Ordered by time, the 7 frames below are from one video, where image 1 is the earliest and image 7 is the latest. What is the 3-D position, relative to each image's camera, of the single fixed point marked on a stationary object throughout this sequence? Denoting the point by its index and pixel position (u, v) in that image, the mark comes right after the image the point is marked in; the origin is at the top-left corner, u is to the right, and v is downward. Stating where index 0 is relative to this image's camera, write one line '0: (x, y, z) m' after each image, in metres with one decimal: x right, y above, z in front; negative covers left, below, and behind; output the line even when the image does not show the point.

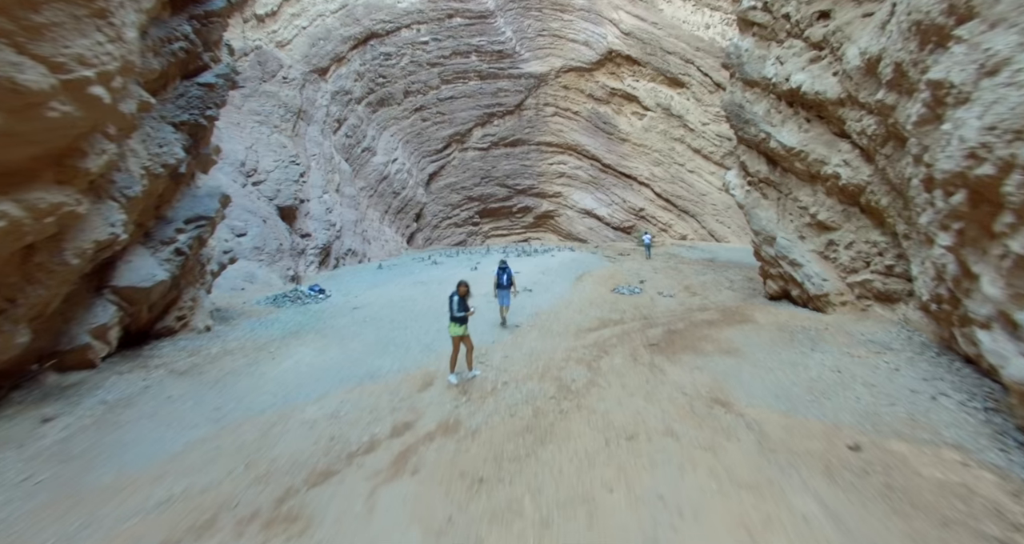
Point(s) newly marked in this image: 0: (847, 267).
0: (+3.8, +0.1, +4.8) m
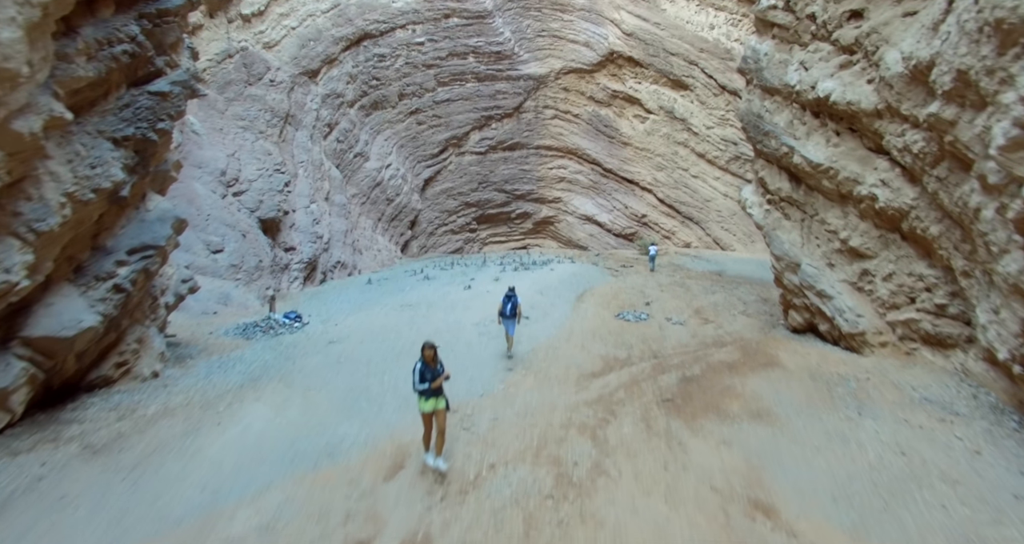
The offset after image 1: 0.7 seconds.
0: (+3.8, -0.3, +4.2) m
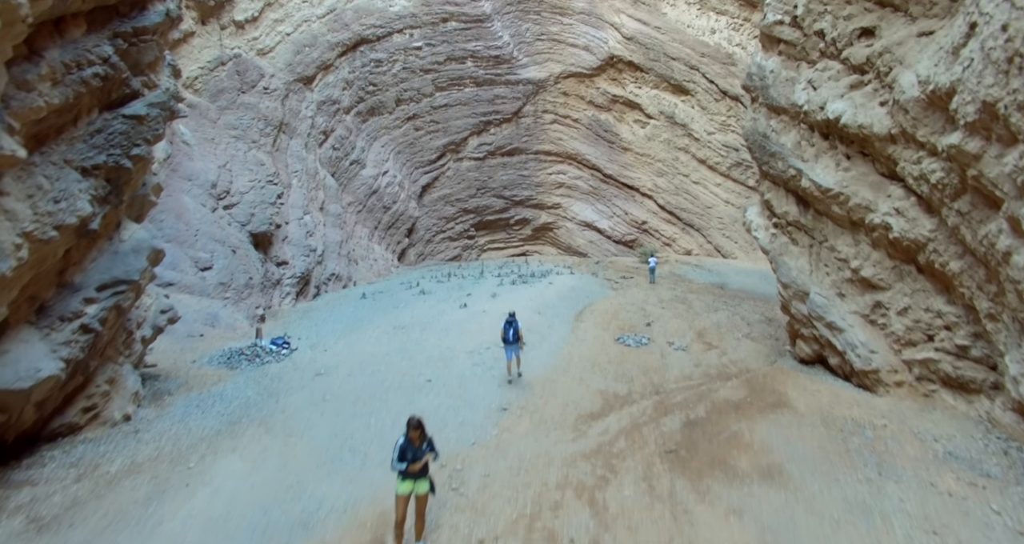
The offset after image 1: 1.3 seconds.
0: (+3.7, -0.6, +4.0) m
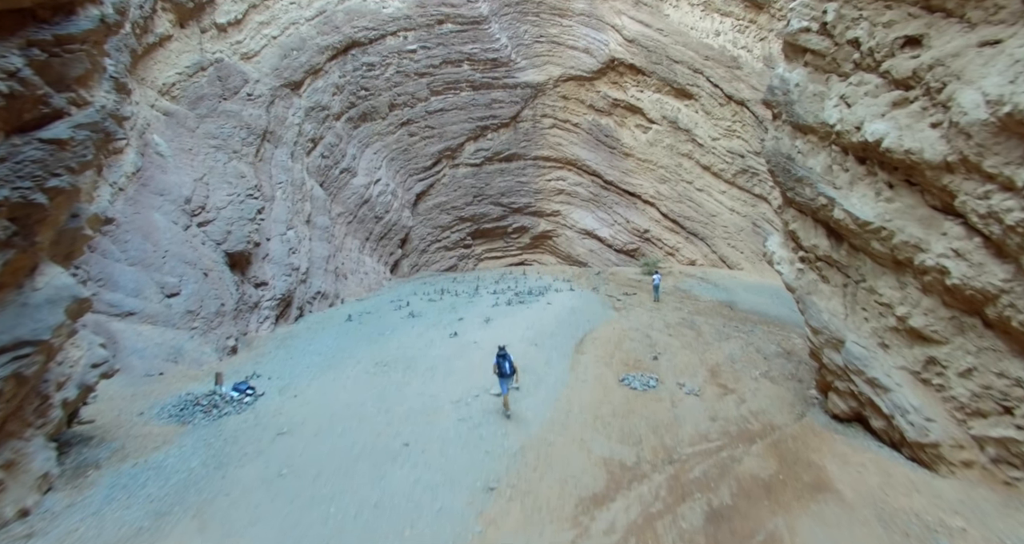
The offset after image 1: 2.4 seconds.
0: (+3.6, -1.1, +3.3) m
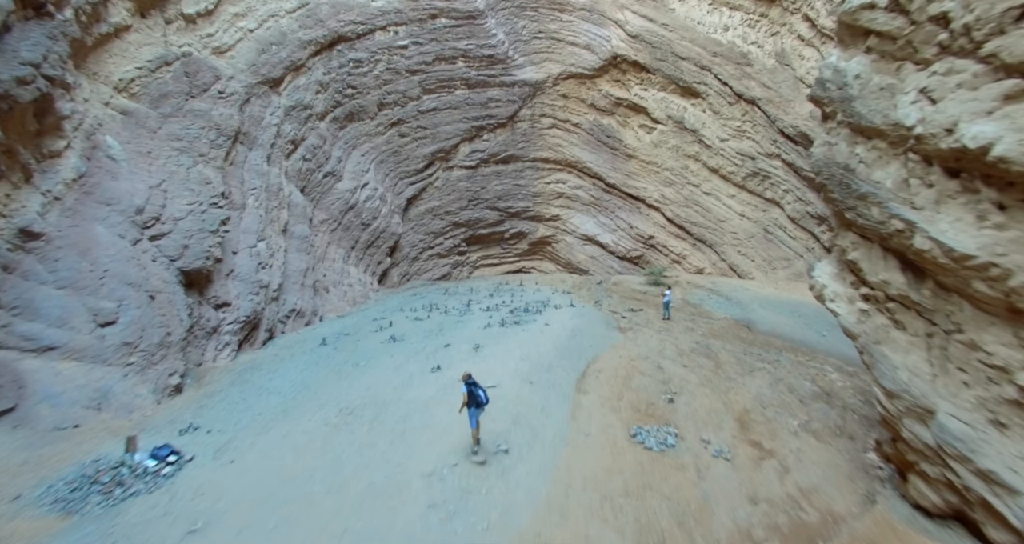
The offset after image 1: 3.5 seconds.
0: (+3.5, -1.4, +2.3) m
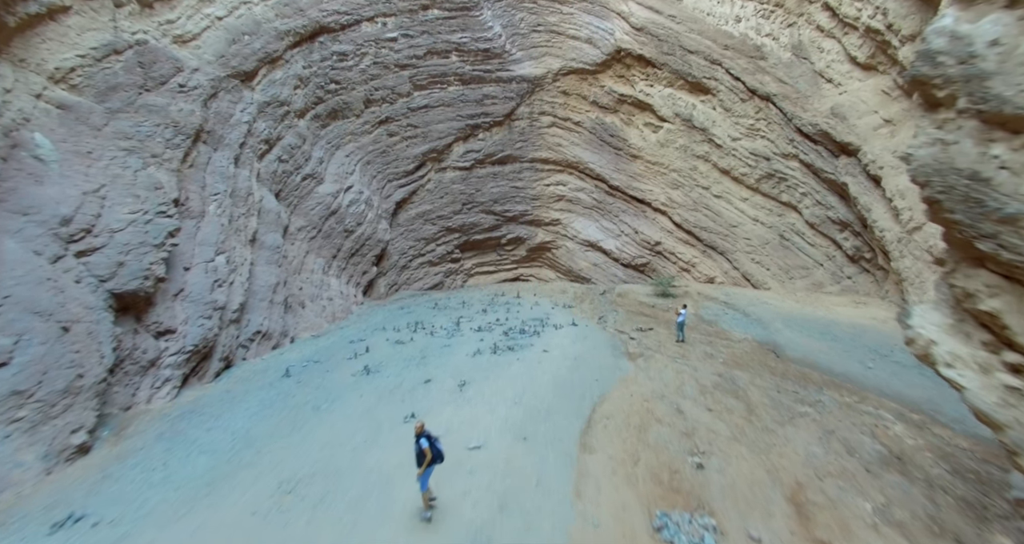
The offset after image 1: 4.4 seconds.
0: (+3.3, -1.8, +1.1) m
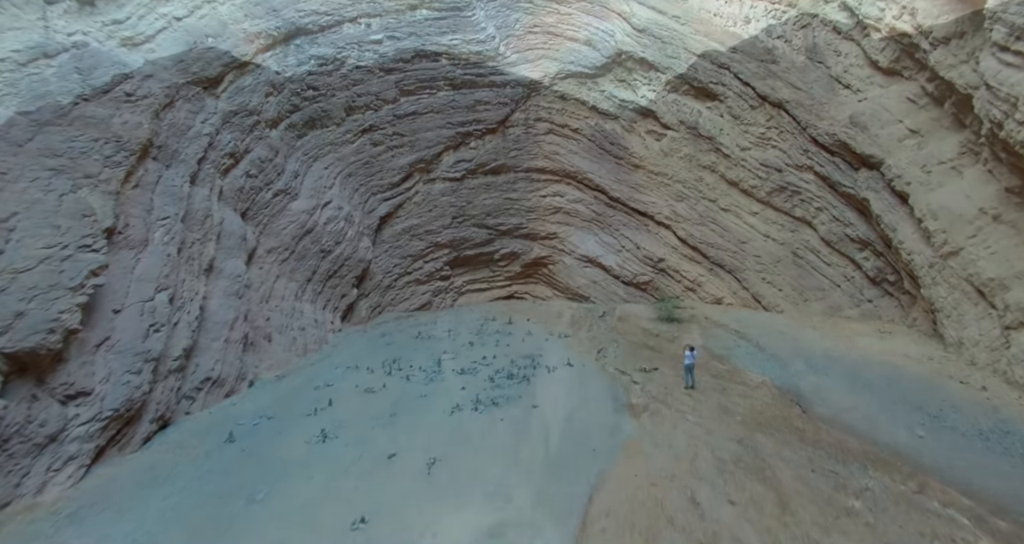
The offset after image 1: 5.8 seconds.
0: (+3.1, -2.5, 0.0) m
